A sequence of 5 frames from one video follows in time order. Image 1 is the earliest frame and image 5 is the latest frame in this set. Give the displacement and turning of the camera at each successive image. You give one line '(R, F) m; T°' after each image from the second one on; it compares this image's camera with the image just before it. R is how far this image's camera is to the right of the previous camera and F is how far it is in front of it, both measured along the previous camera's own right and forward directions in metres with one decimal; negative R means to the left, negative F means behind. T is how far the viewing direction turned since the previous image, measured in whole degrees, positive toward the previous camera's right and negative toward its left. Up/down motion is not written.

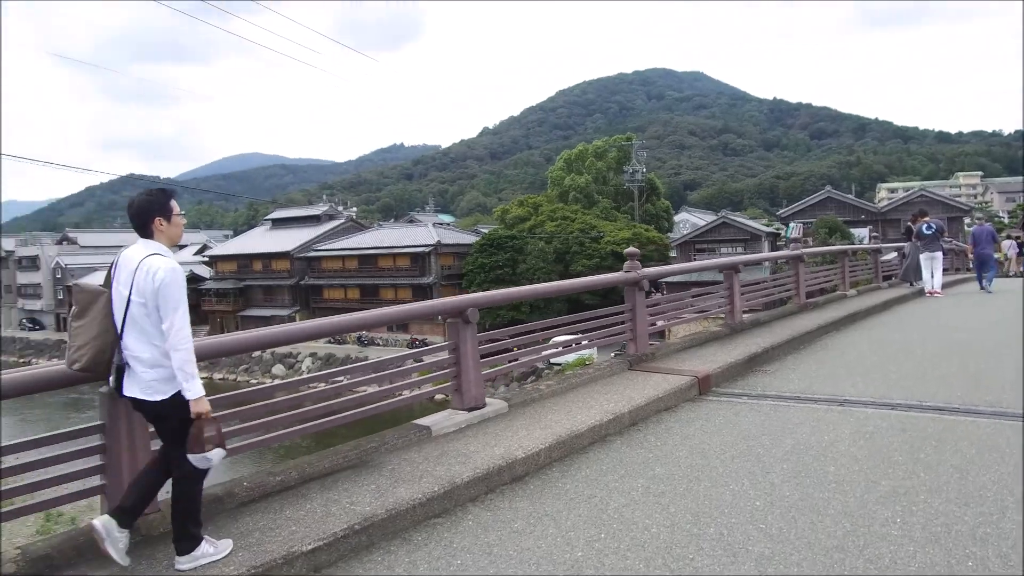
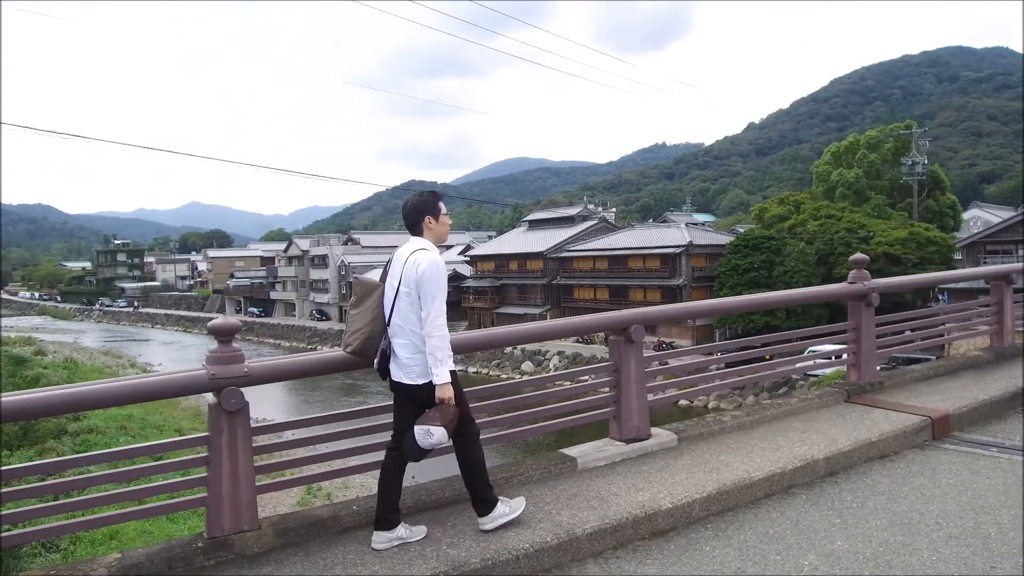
(+0.1, +0.1) m; -21°
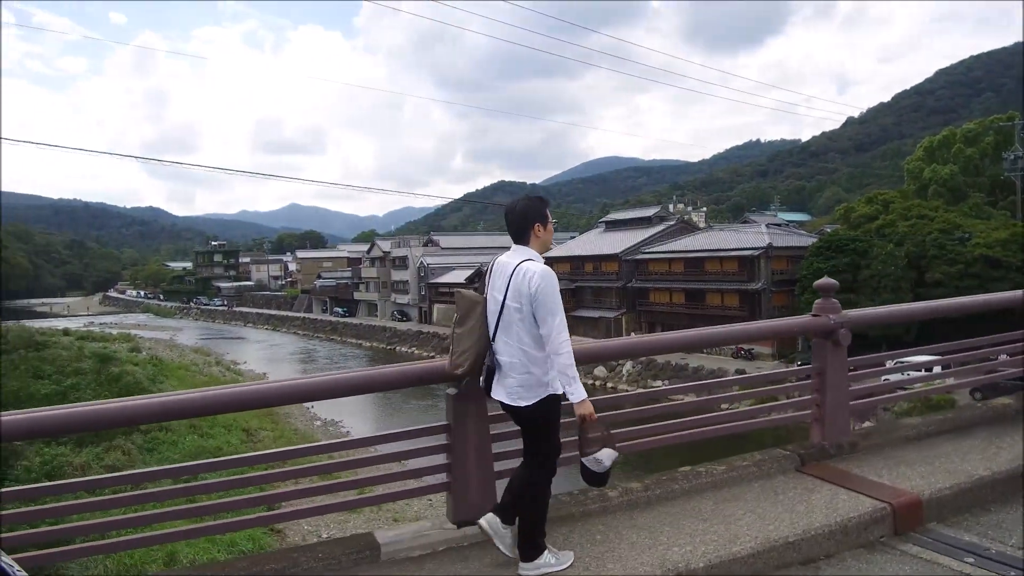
(-0.9, +0.1) m; -4°
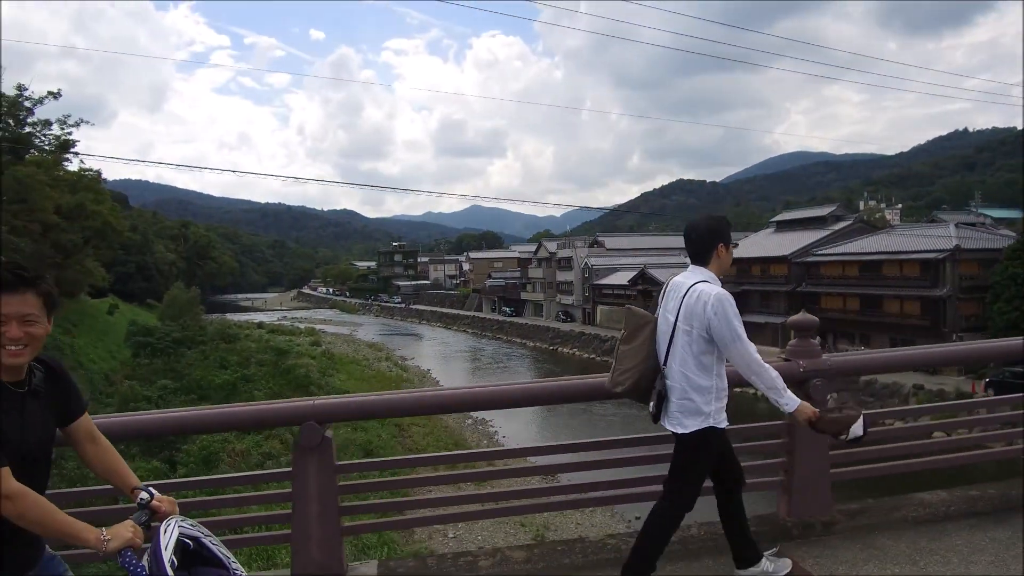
(-1.5, 0.0) m; -9°
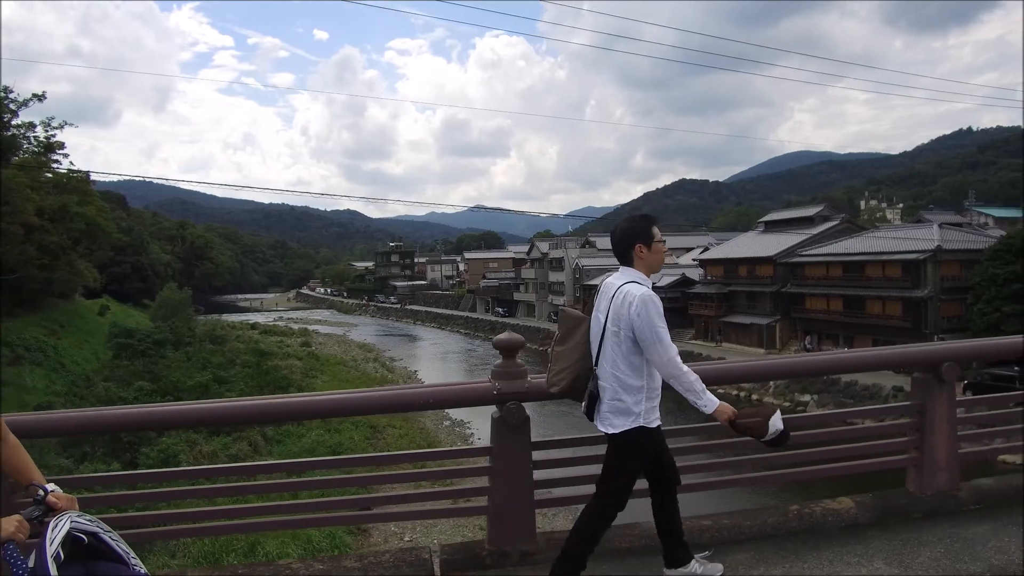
(+0.2, 0.0) m; -1°
